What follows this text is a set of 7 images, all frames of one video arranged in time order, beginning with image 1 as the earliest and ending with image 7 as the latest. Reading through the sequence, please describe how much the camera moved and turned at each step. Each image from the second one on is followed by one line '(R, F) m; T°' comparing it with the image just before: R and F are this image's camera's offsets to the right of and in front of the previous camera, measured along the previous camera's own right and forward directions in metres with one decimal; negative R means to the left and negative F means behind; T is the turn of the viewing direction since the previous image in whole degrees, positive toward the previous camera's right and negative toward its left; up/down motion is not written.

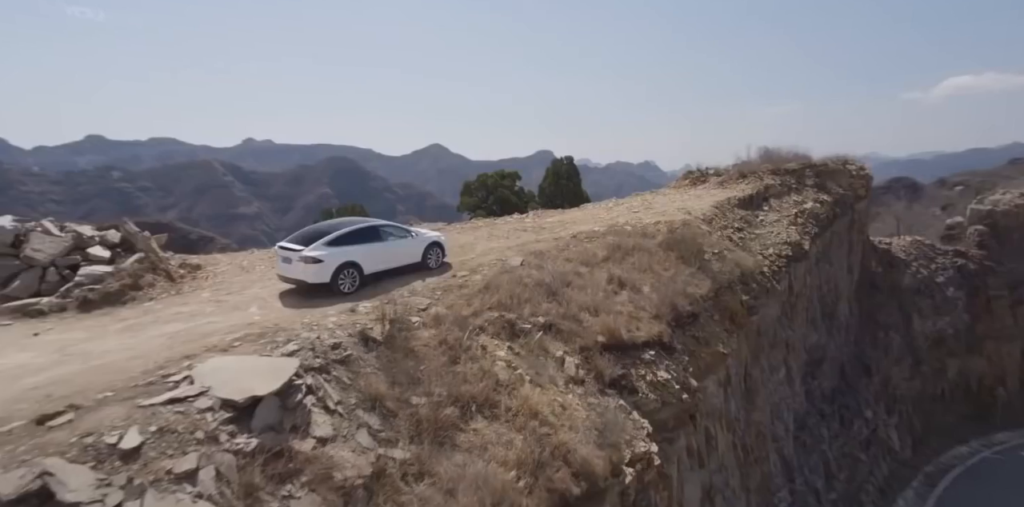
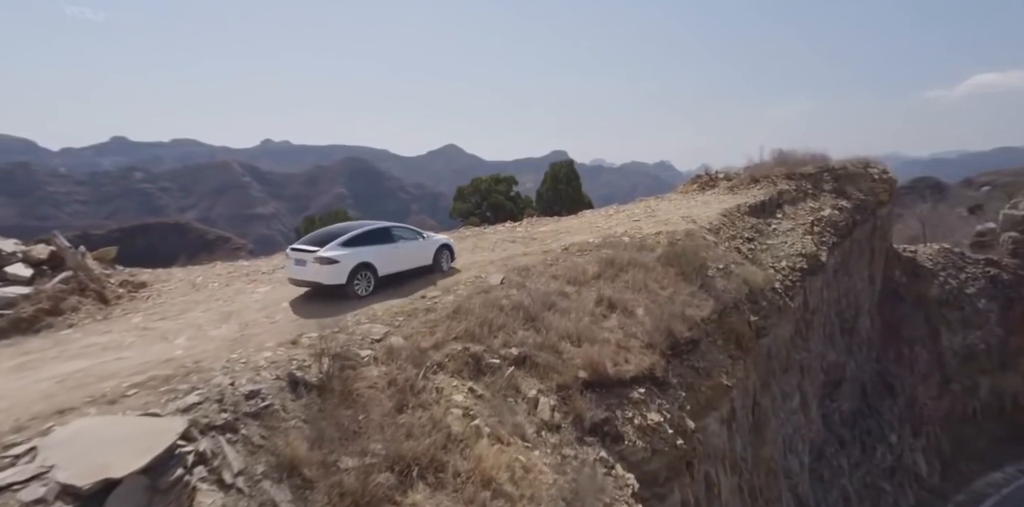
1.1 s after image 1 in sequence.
(+0.7, +1.1) m; -2°
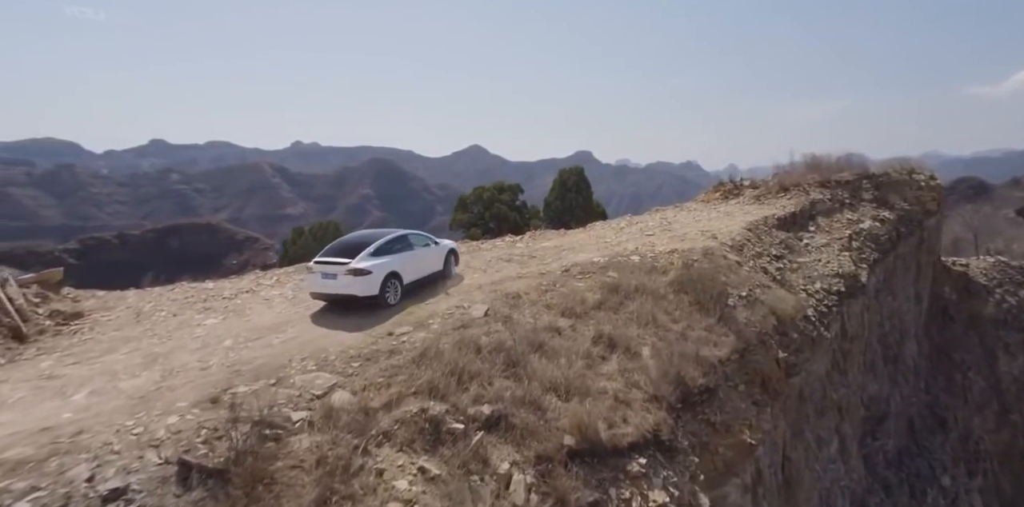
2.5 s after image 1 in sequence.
(+0.6, +1.4) m; -3°
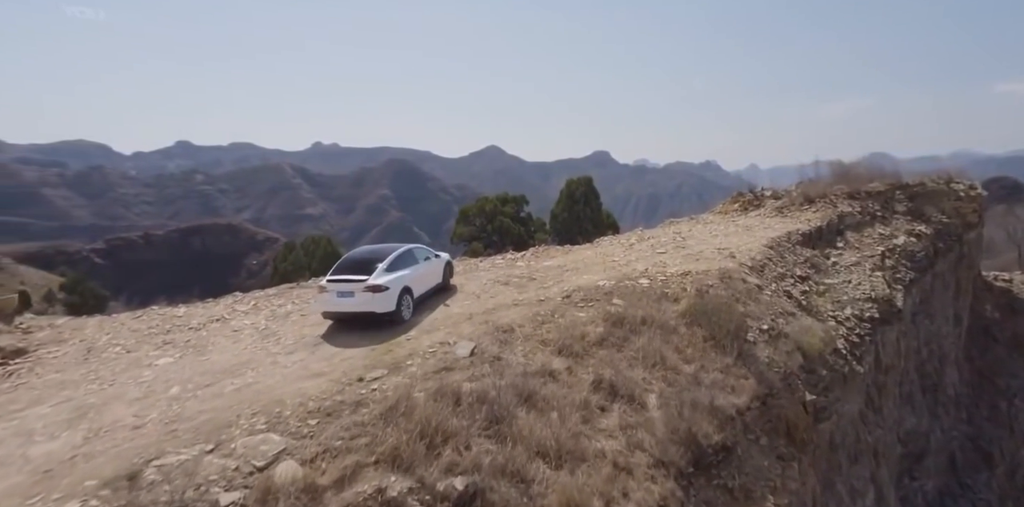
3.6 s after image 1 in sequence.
(+0.4, +1.0) m; -2°
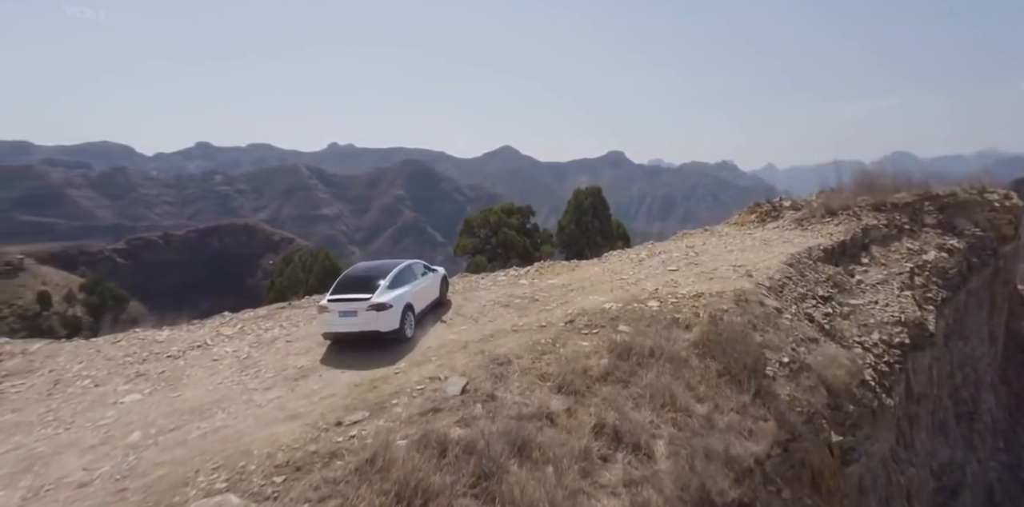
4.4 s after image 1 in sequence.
(+0.3, +0.6) m; -2°
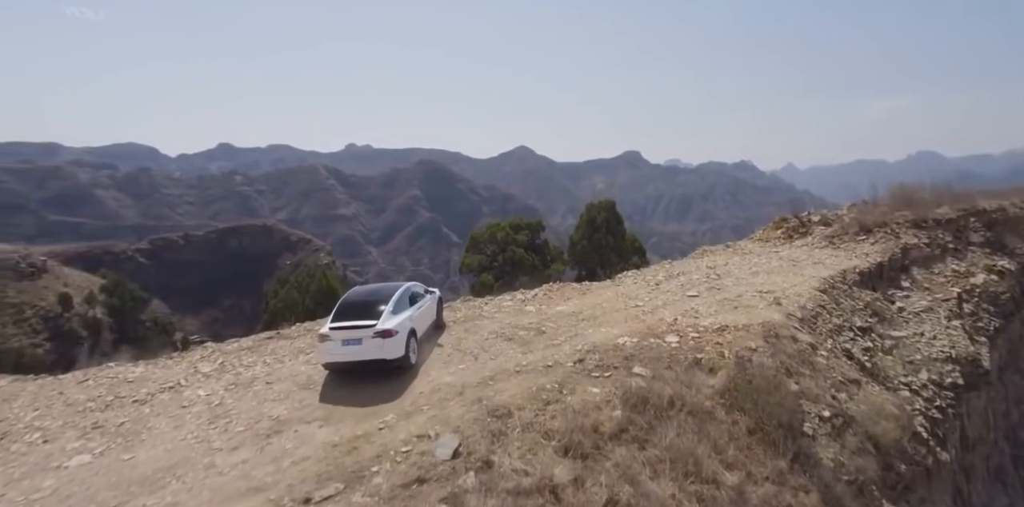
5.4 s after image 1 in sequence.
(+0.2, +0.9) m; -2°
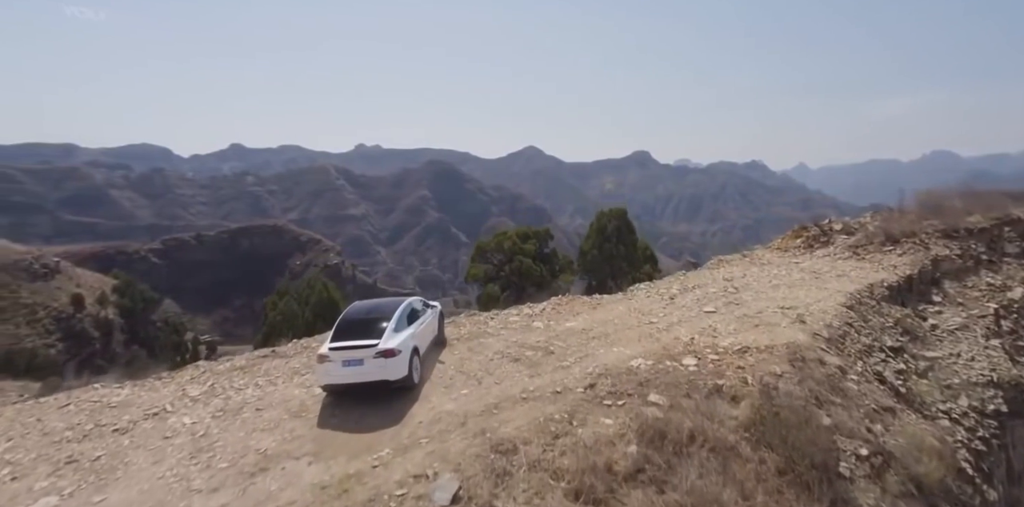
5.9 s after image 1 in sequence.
(0.0, +0.6) m; -1°
